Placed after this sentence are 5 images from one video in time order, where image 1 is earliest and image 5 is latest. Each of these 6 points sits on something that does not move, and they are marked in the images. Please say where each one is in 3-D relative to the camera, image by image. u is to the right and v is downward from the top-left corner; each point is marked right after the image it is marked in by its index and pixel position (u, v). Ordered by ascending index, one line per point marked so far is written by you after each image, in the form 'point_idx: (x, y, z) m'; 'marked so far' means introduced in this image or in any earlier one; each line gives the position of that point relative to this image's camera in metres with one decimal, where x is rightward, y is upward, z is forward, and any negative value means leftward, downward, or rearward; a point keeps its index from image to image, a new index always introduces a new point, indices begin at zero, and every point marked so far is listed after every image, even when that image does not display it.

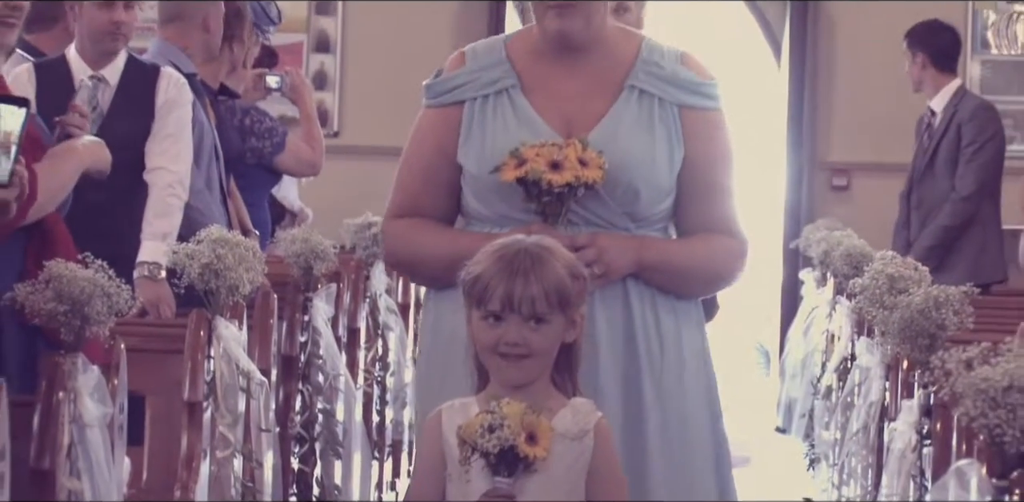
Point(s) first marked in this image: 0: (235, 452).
0: (-0.6, -0.5, +3.7) m
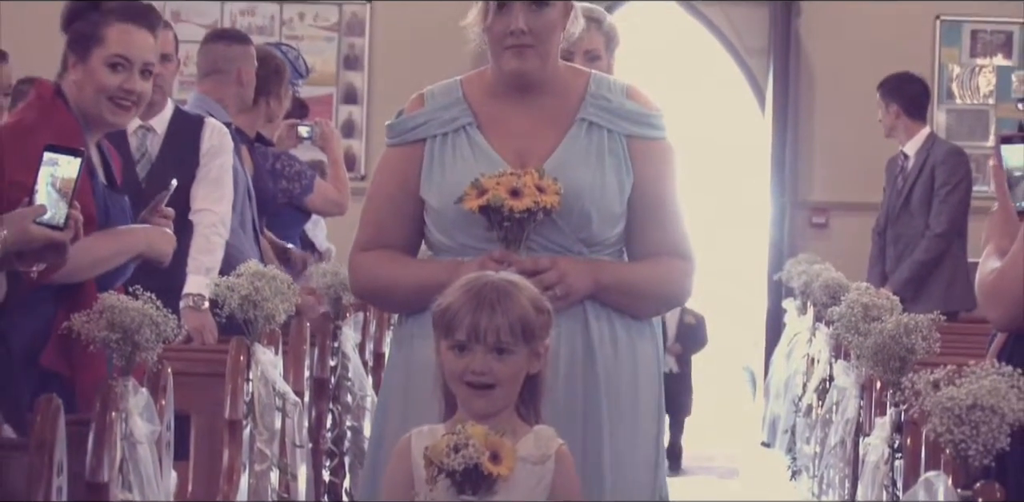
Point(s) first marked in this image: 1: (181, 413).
0: (-0.6, -0.5, +4.0) m
1: (-0.8, -0.4, +3.8) m
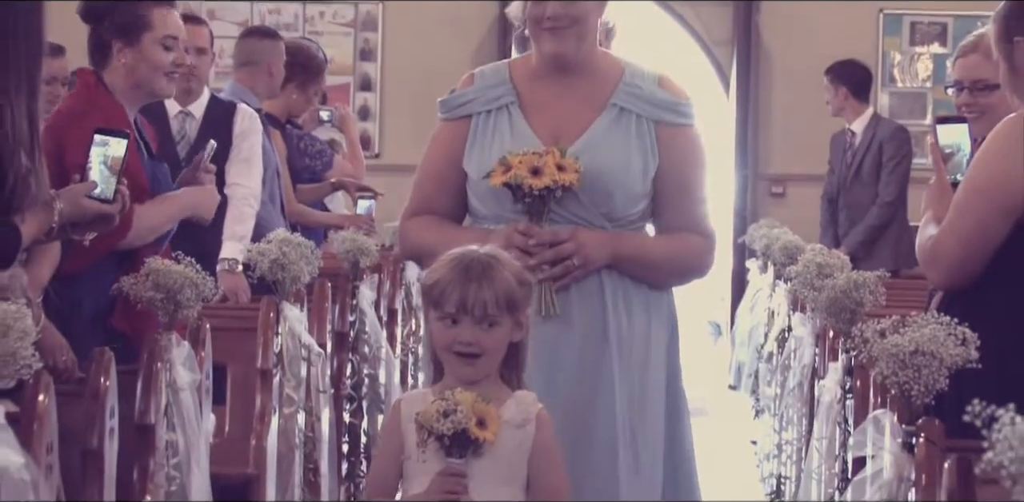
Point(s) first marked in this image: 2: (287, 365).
0: (-0.6, -0.5, +4.4) m
1: (-0.8, -0.3, +4.2) m
2: (-0.6, -0.3, +4.3) m
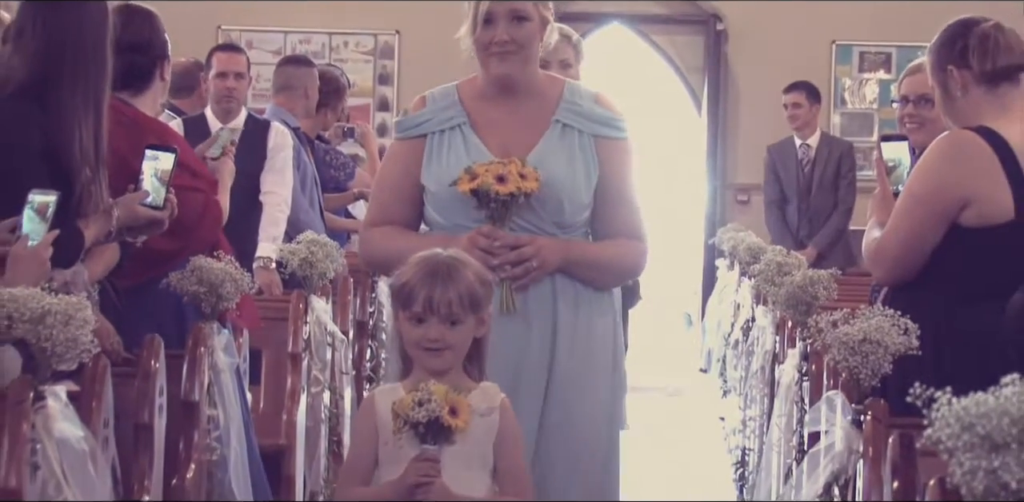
0: (-0.6, -0.5, +4.9) m
1: (-0.8, -0.3, +4.7) m
2: (-0.6, -0.3, +4.8) m
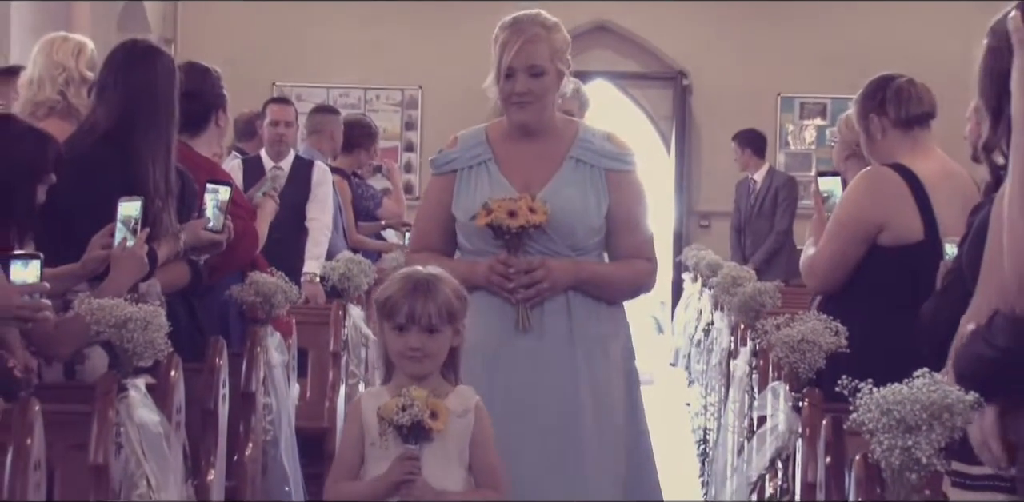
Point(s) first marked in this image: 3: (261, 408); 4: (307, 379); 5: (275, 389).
0: (-0.6, -0.5, +5.8) m
1: (-0.8, -0.4, +5.5) m
2: (-0.6, -0.4, +5.7) m
3: (-0.8, -0.5, +4.8) m
4: (-0.8, -0.5, +5.6) m
5: (-0.8, -0.4, +4.9) m
